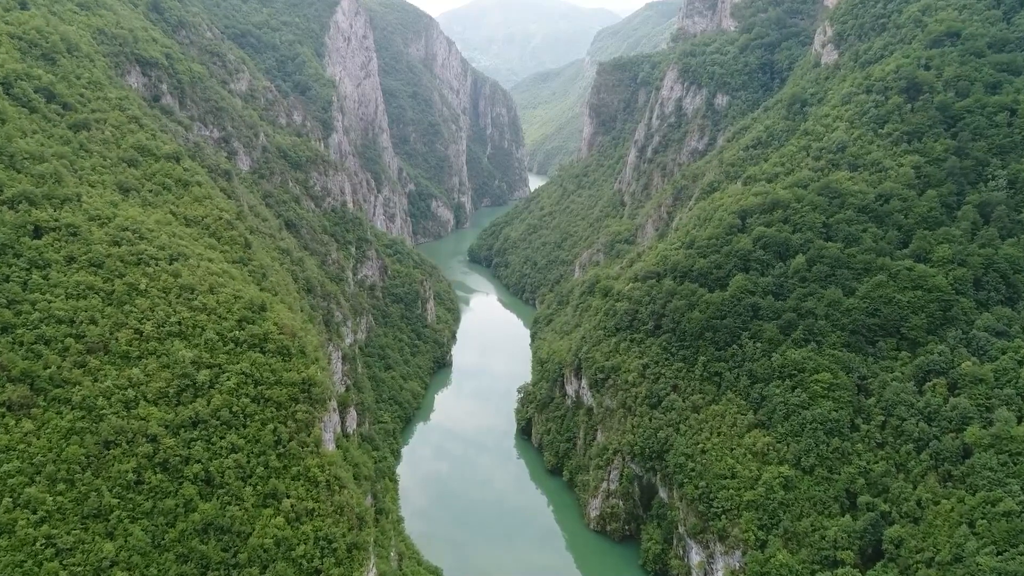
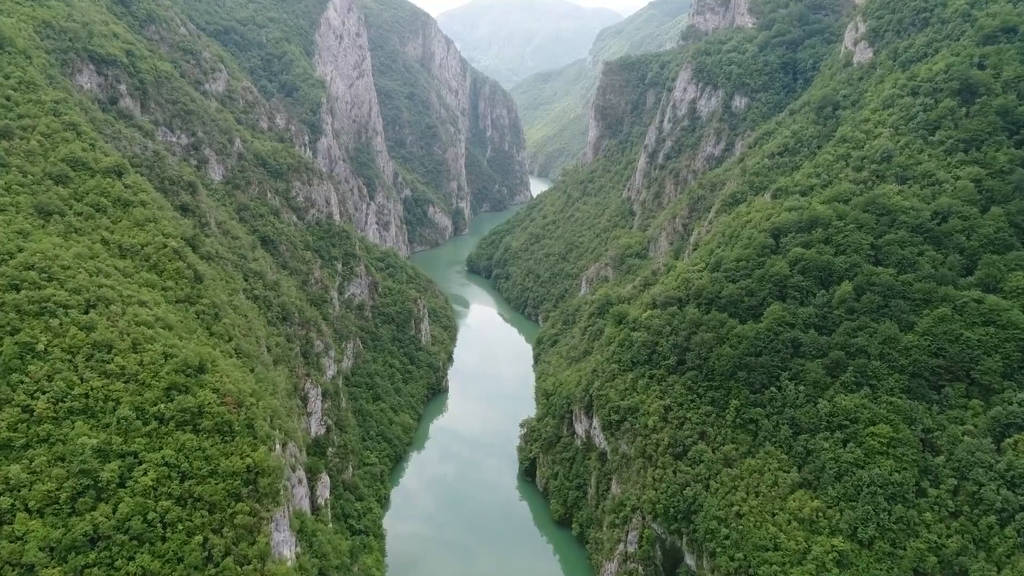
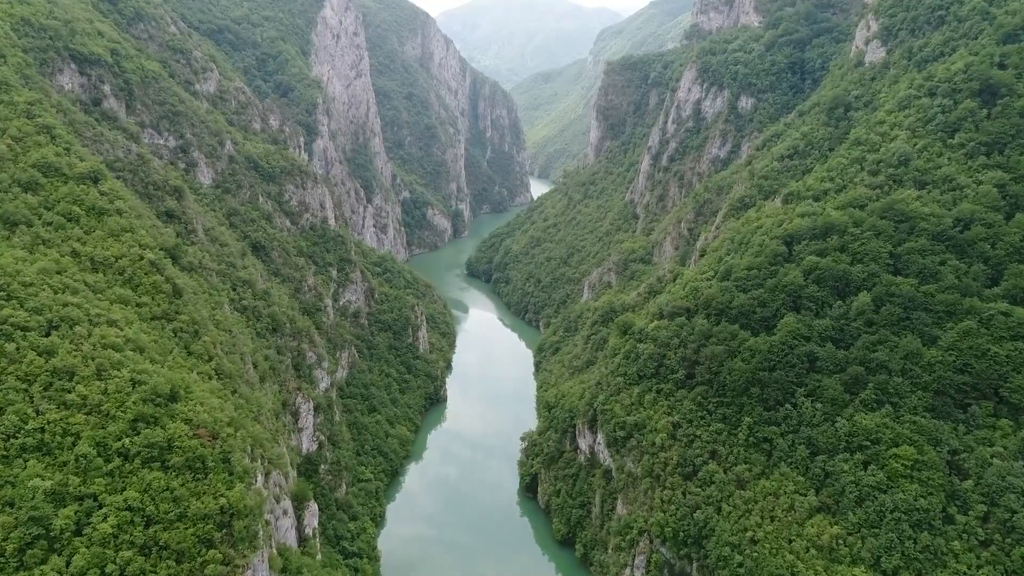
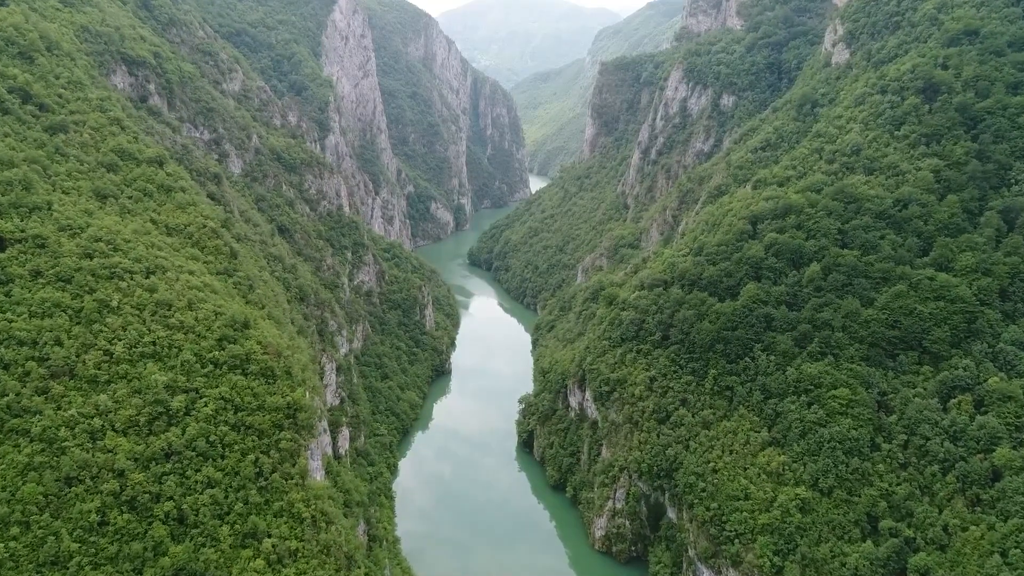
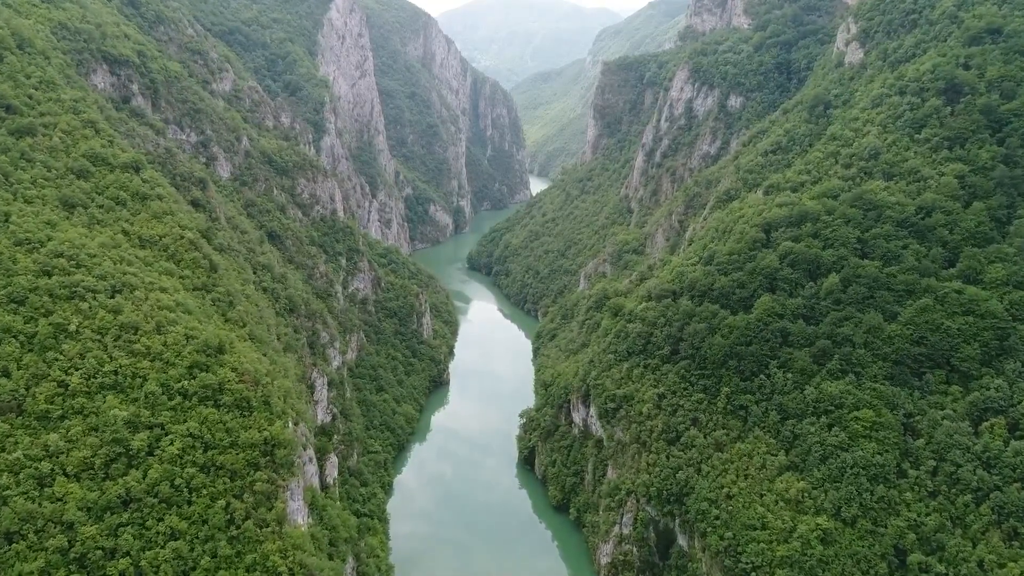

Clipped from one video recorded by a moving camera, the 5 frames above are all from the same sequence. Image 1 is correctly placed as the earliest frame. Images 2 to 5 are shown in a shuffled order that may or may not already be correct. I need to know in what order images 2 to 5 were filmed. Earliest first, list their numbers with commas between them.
4, 5, 2, 3
